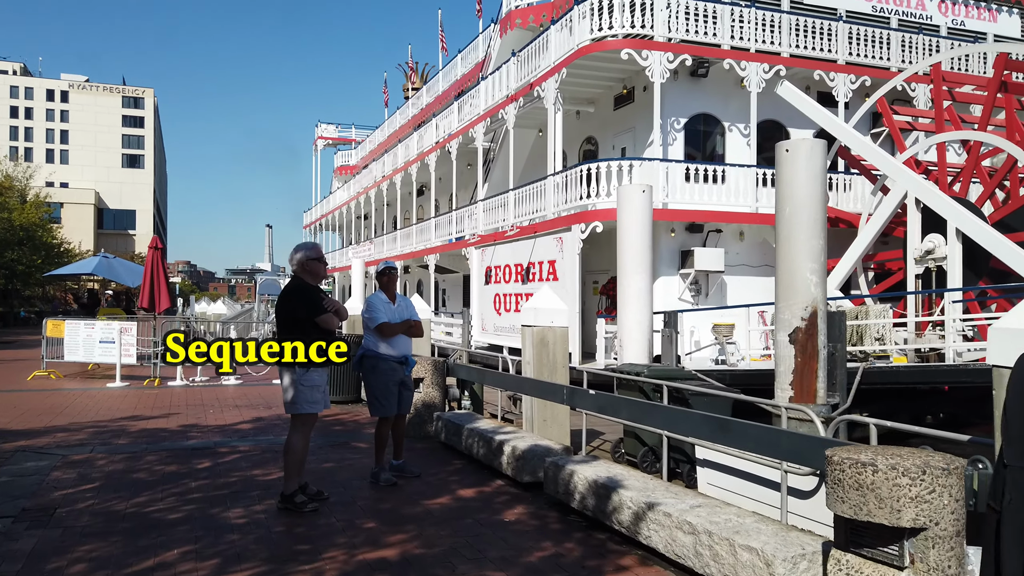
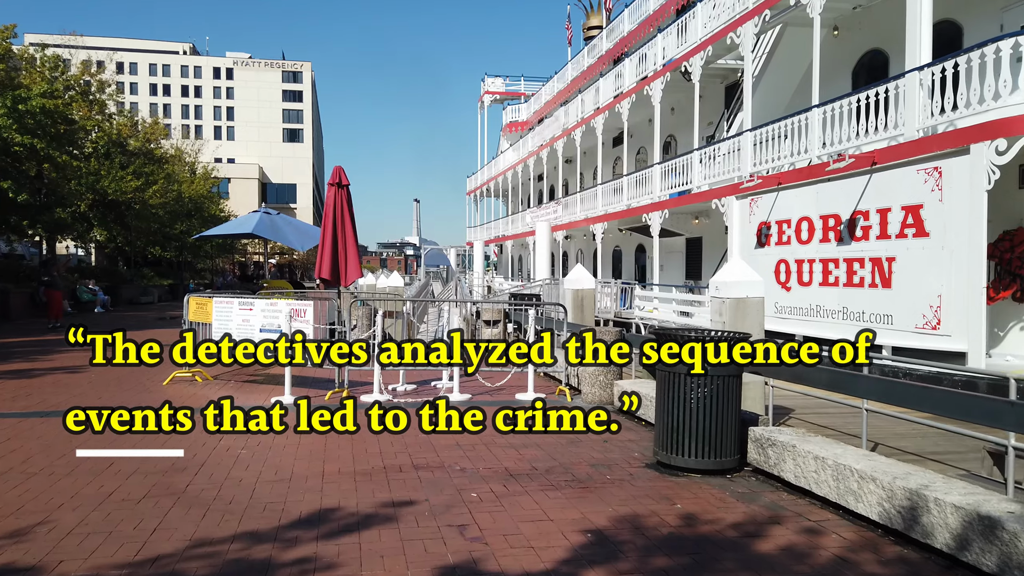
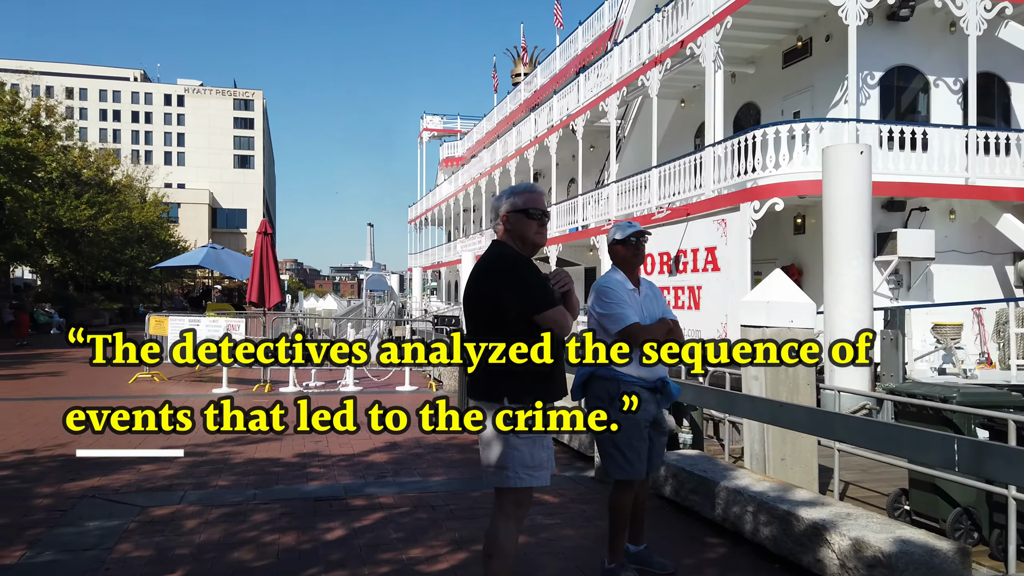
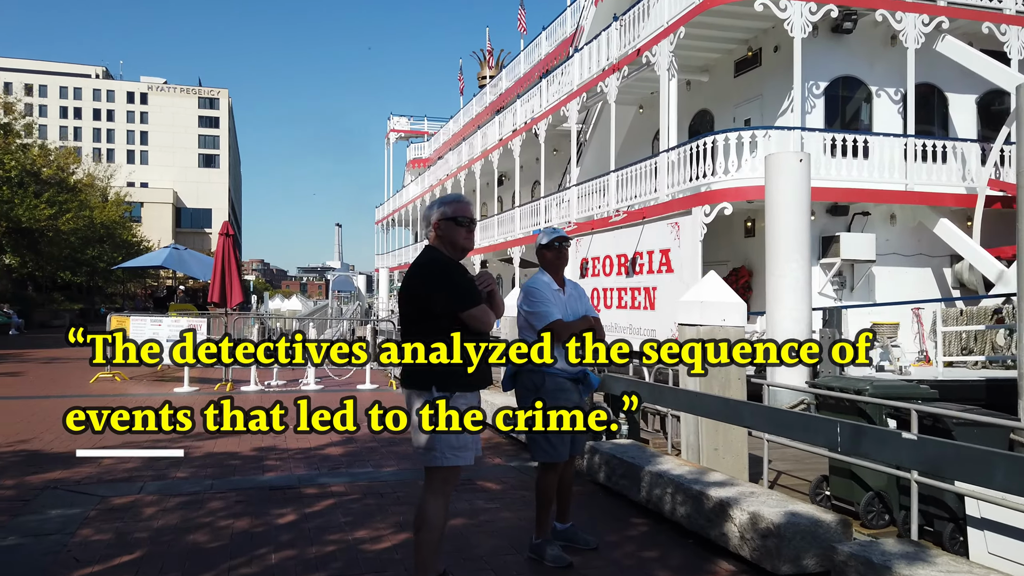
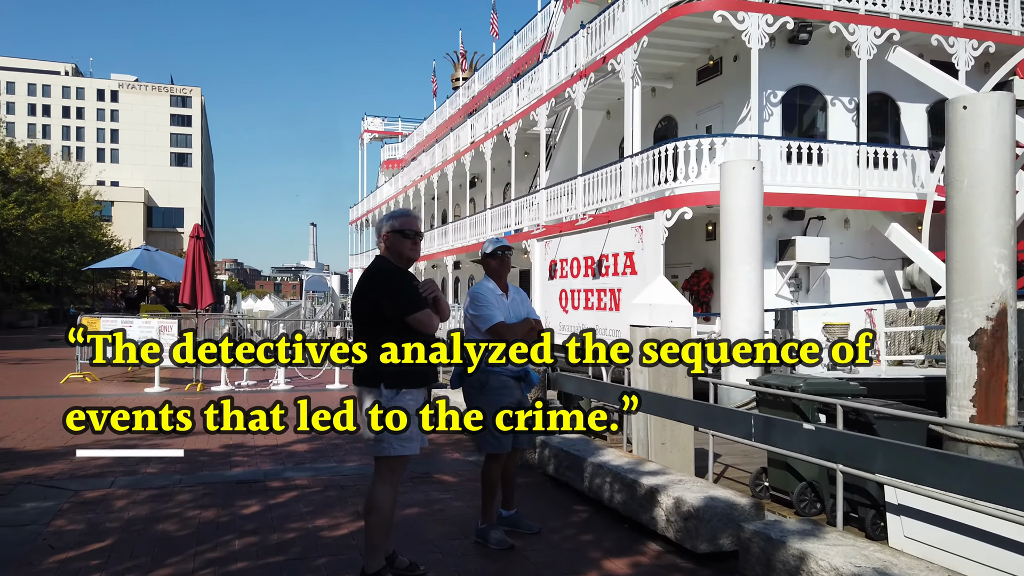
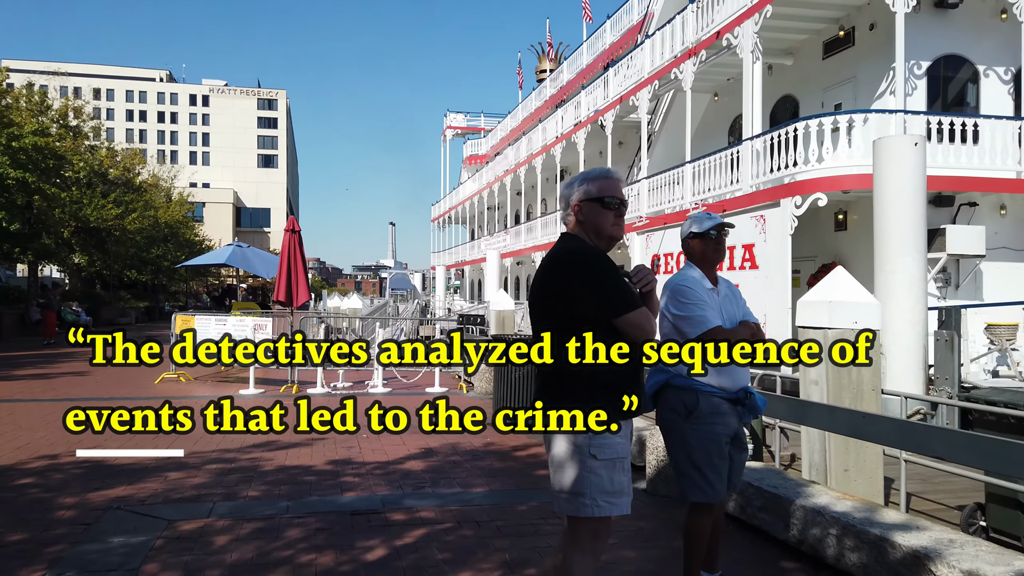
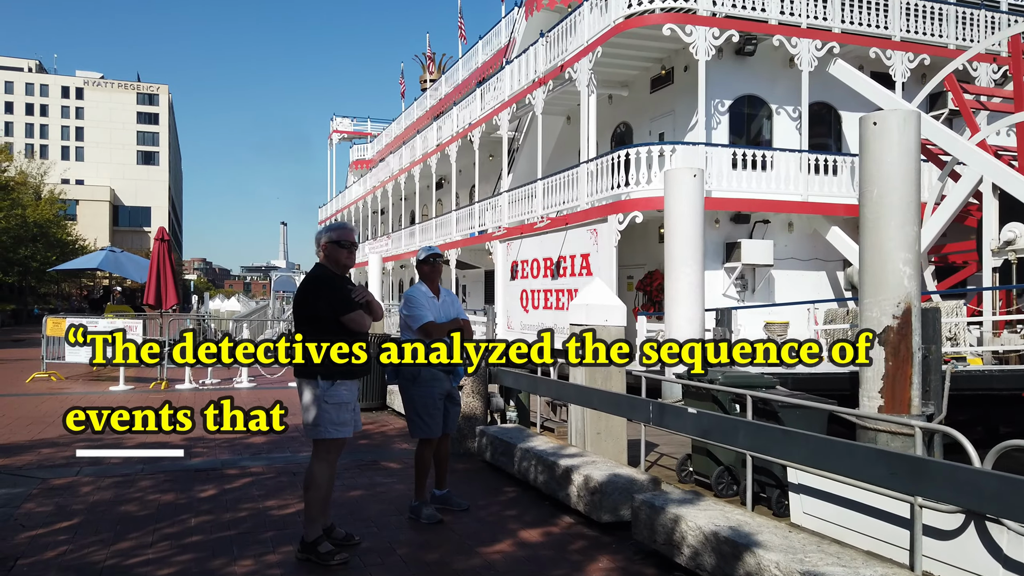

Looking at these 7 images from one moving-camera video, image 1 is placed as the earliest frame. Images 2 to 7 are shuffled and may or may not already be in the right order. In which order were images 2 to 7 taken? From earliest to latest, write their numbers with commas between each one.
7, 5, 4, 3, 6, 2
